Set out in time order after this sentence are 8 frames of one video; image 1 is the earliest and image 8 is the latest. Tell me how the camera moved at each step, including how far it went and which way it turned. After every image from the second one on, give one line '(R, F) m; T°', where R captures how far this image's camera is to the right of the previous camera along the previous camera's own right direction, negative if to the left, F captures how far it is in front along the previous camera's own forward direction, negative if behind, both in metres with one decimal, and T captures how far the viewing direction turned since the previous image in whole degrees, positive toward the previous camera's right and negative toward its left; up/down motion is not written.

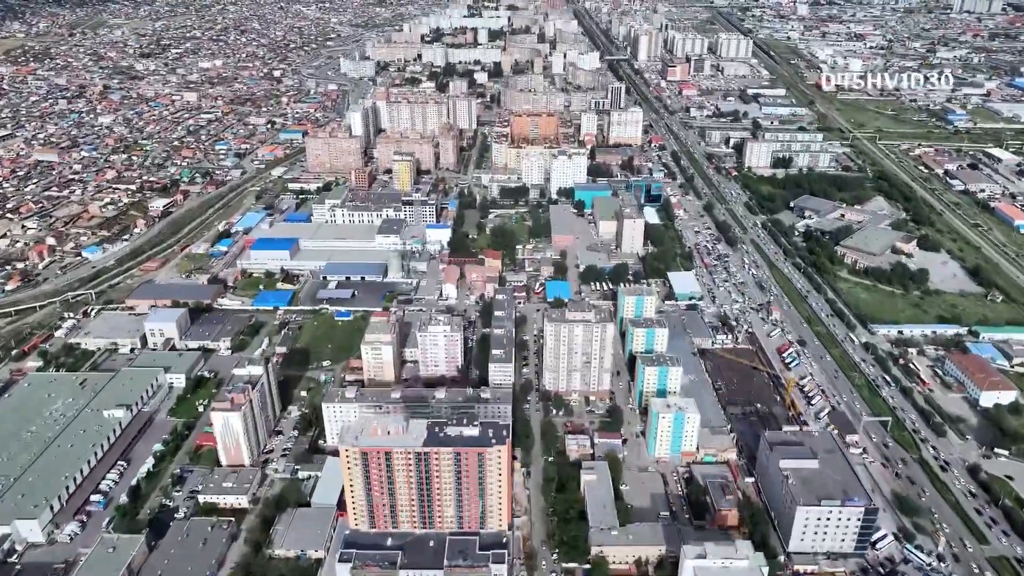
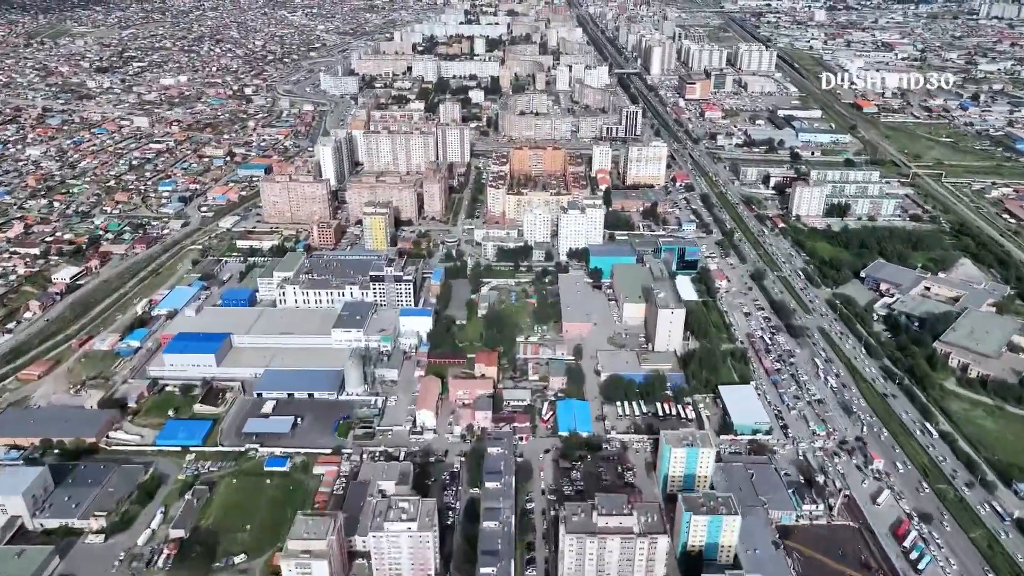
(0.0, +5.8) m; 0°
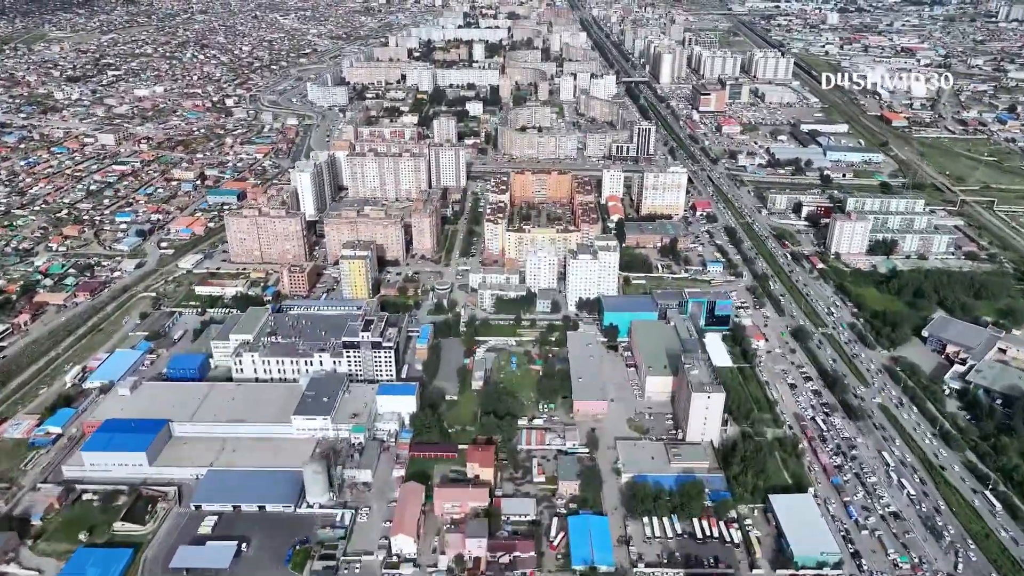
(0.0, +3.4) m; 0°
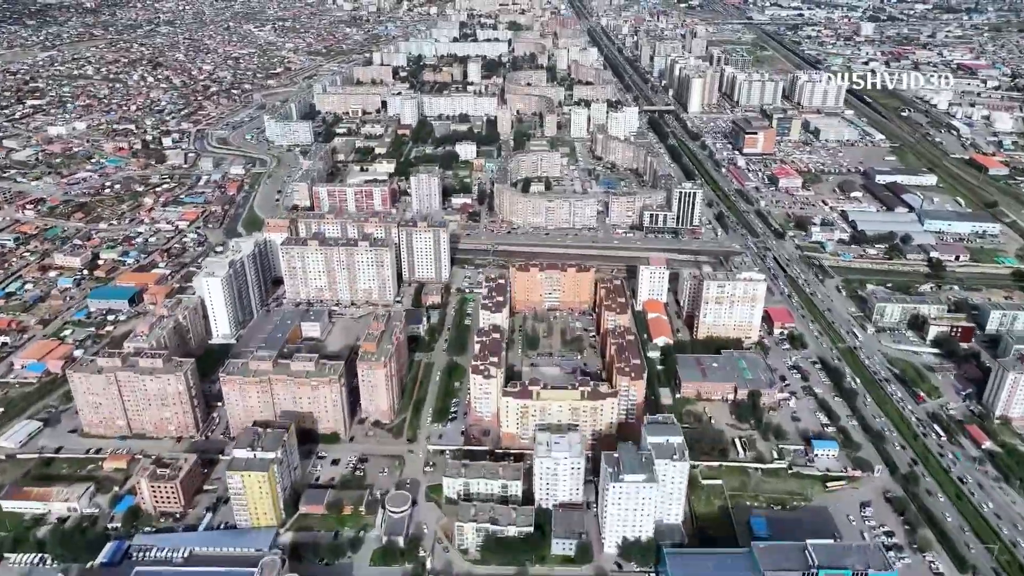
(0.0, +8.4) m; 0°
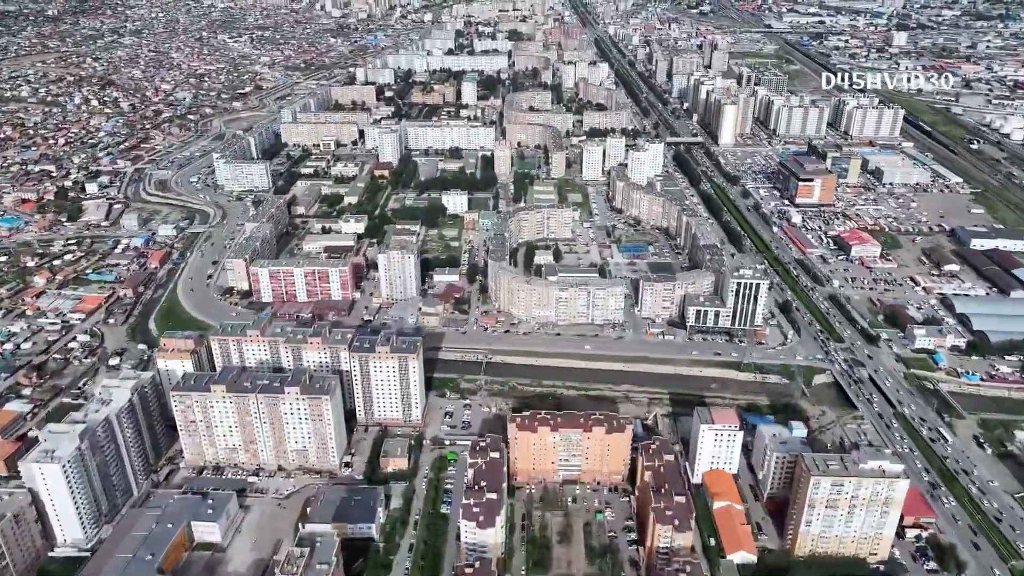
(0.0, +6.8) m; 0°
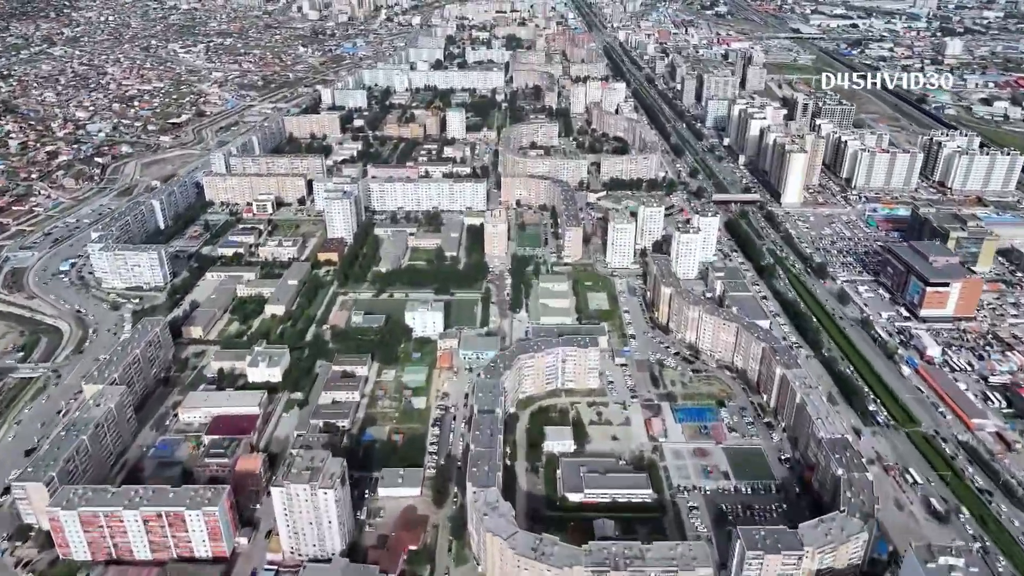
(+0.1, +9.3) m; 0°
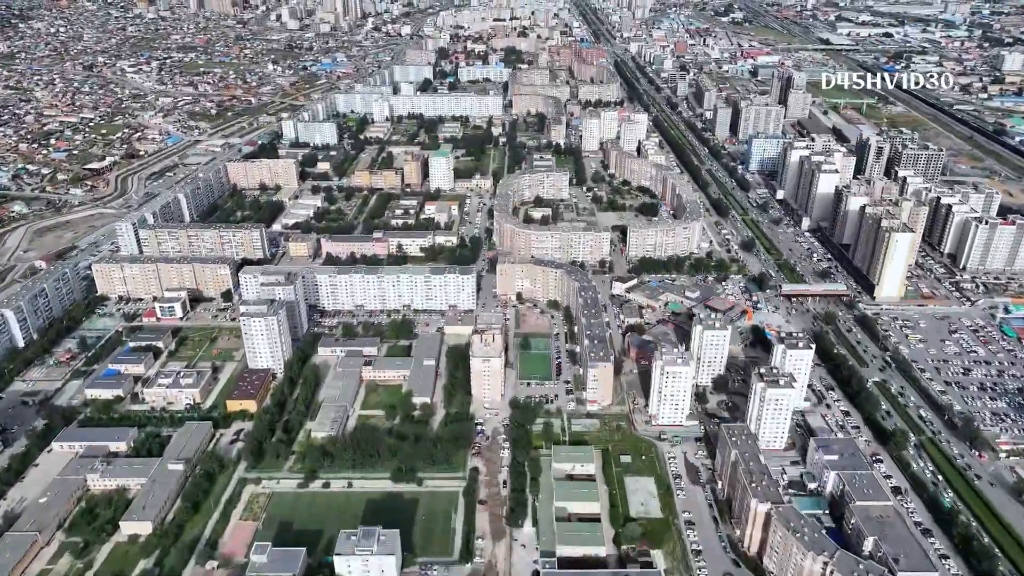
(0.0, +7.7) m; 0°
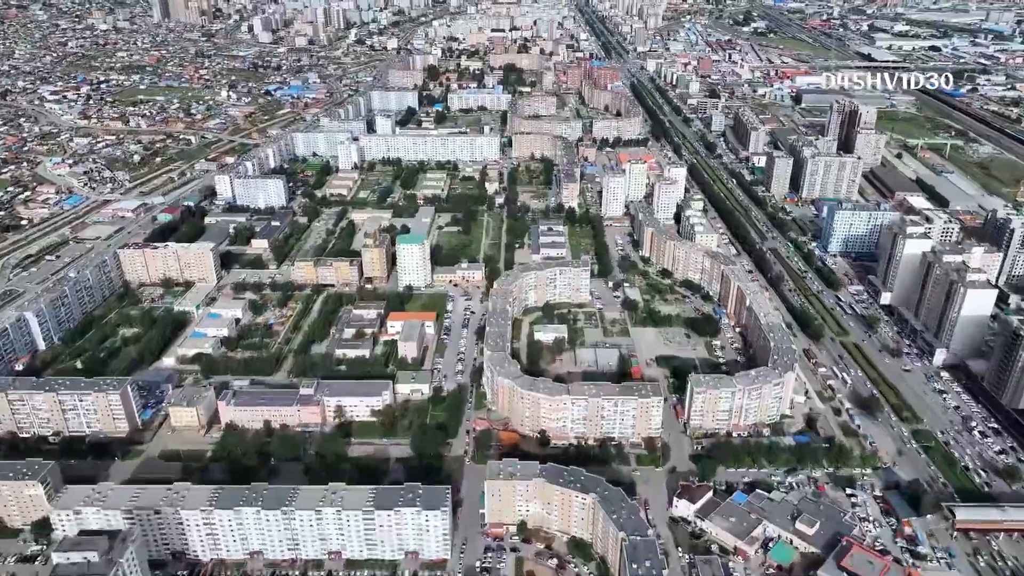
(0.0, +8.6) m; 0°
